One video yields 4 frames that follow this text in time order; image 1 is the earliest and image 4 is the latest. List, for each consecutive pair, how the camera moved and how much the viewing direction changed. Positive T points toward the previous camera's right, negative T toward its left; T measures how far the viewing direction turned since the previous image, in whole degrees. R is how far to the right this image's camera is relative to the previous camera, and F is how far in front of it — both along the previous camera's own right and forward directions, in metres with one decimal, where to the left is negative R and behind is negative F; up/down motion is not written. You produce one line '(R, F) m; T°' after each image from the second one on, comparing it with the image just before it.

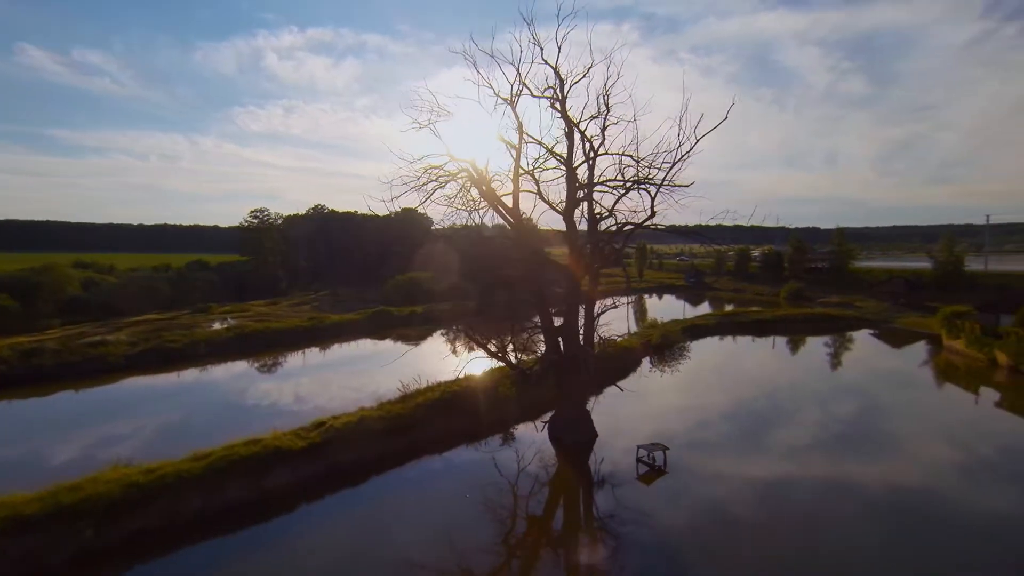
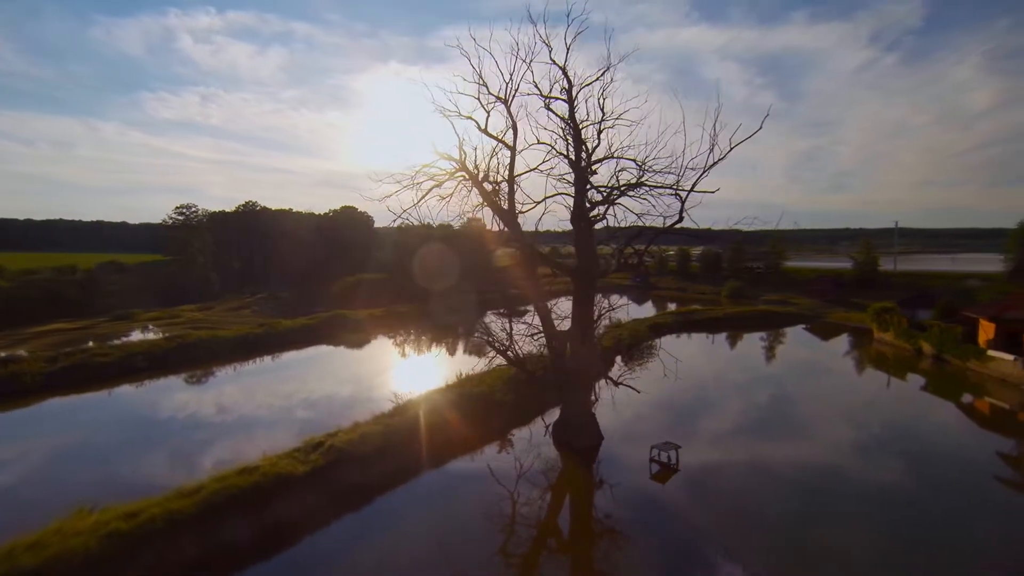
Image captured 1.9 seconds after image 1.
(-1.3, +0.3) m; +8°
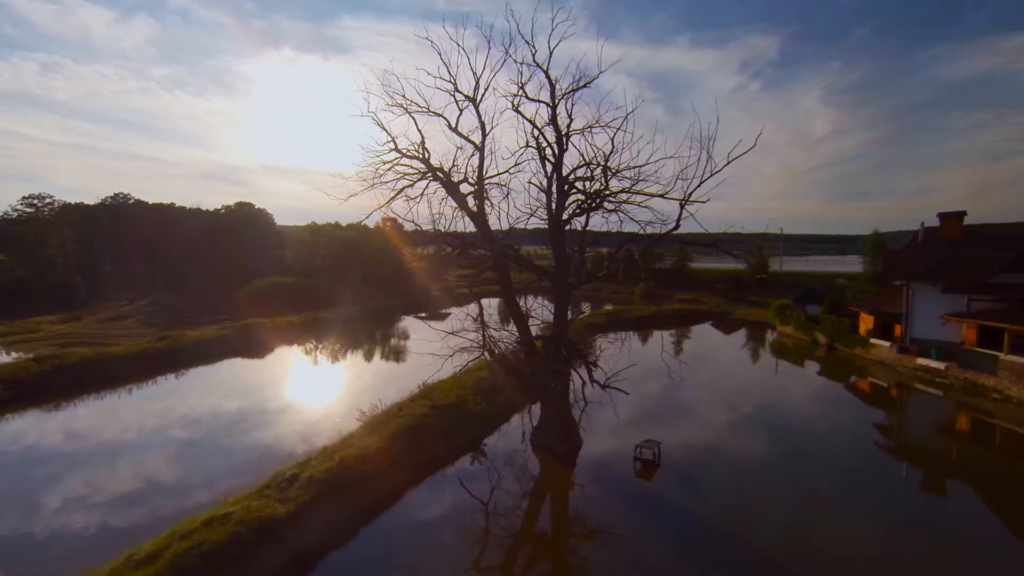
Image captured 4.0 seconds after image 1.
(-1.4, +0.4) m; +12°
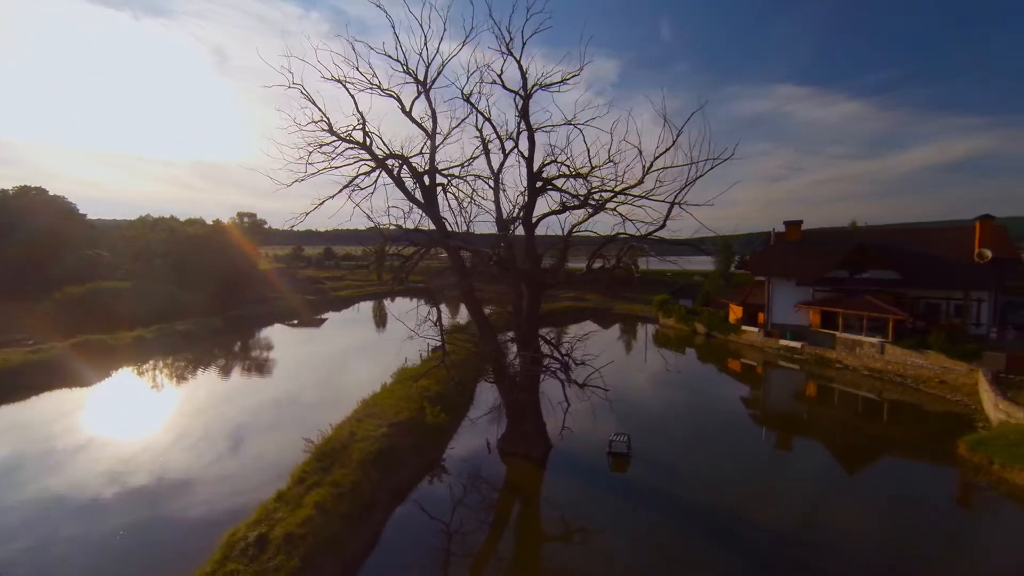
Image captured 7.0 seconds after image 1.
(0.0, +0.4) m; +4°
